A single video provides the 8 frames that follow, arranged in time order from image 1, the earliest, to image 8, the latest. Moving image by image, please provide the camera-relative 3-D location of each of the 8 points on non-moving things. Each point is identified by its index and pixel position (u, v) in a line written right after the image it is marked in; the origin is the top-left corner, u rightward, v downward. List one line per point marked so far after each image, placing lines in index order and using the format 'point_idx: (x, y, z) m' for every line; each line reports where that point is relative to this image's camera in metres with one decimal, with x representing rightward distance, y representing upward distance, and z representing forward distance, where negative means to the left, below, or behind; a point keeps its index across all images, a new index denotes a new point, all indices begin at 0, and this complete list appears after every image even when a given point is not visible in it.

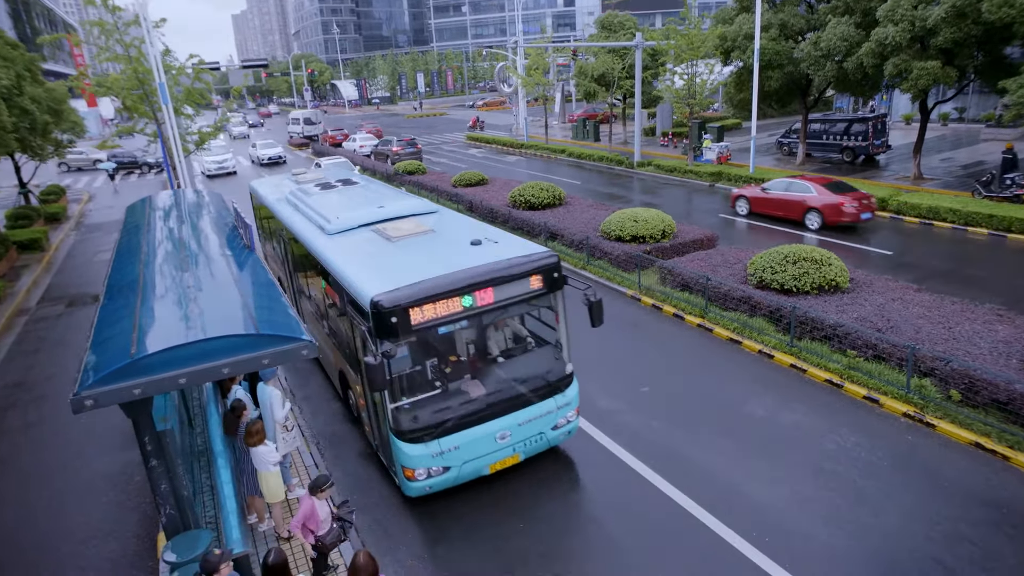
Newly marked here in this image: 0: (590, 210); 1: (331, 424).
0: (+2.2, +2.2, +17.4) m
1: (-2.6, -2.0, +9.0) m
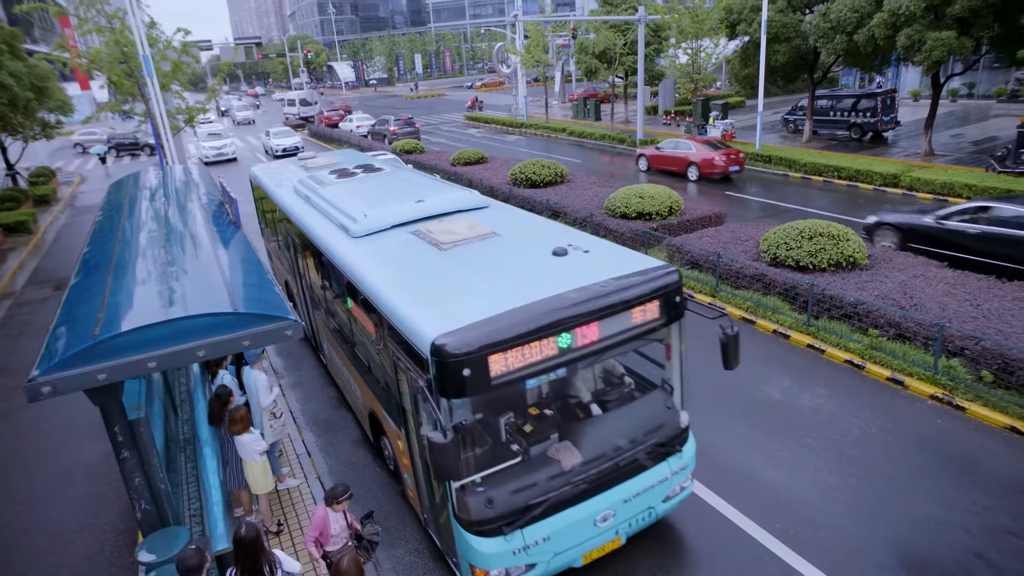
0: (+2.2, +2.7, +16.9) m
1: (-2.5, -1.7, +8.6) m
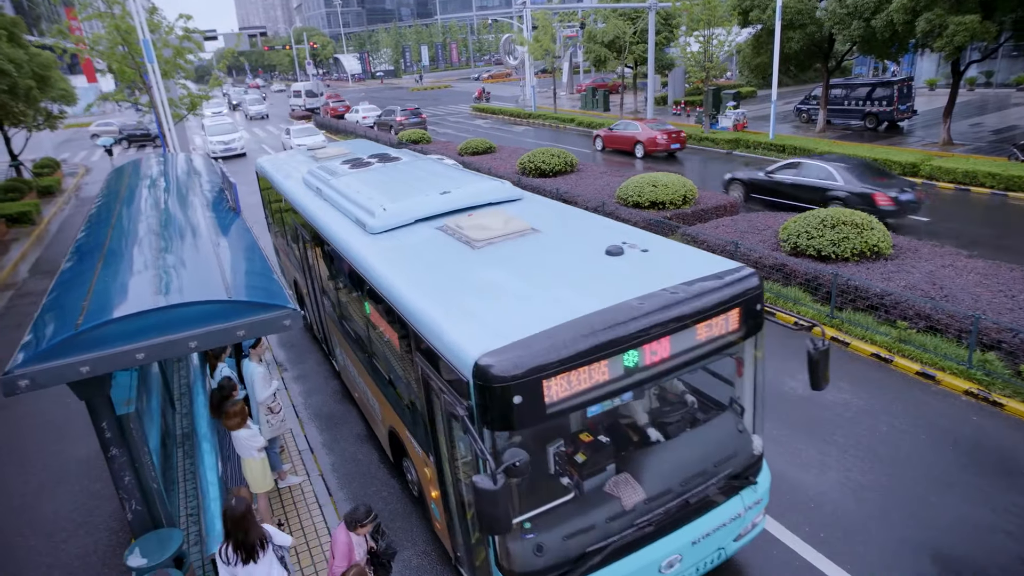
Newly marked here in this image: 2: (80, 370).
0: (+2.4, +2.9, +16.5) m
1: (-2.4, -1.5, +8.3) m
2: (-2.7, -0.5, +4.0) m
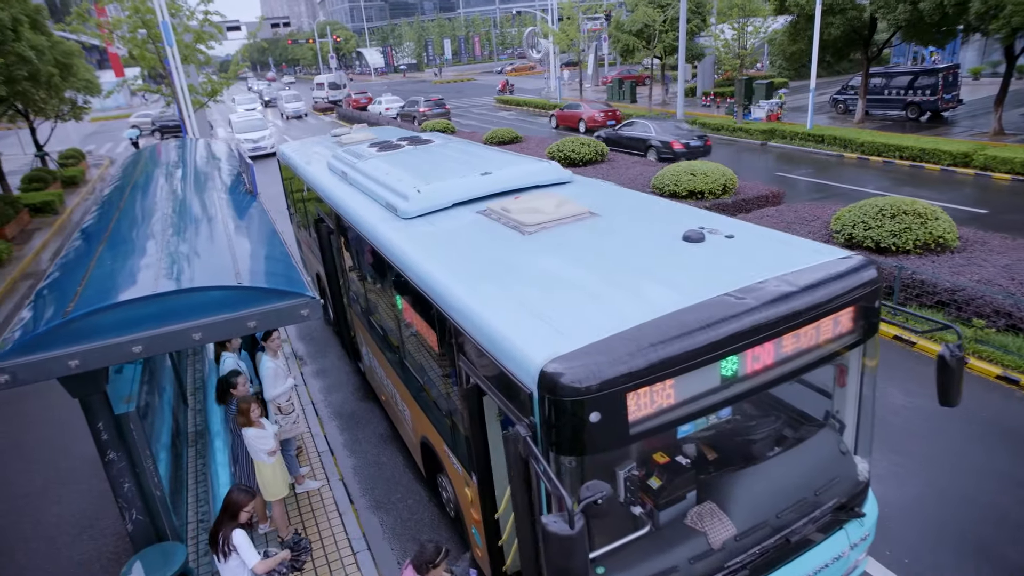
0: (+3.1, +3.1, +15.8) m
1: (-2.0, -1.4, +7.8) m
2: (-2.5, -0.4, +3.5) m
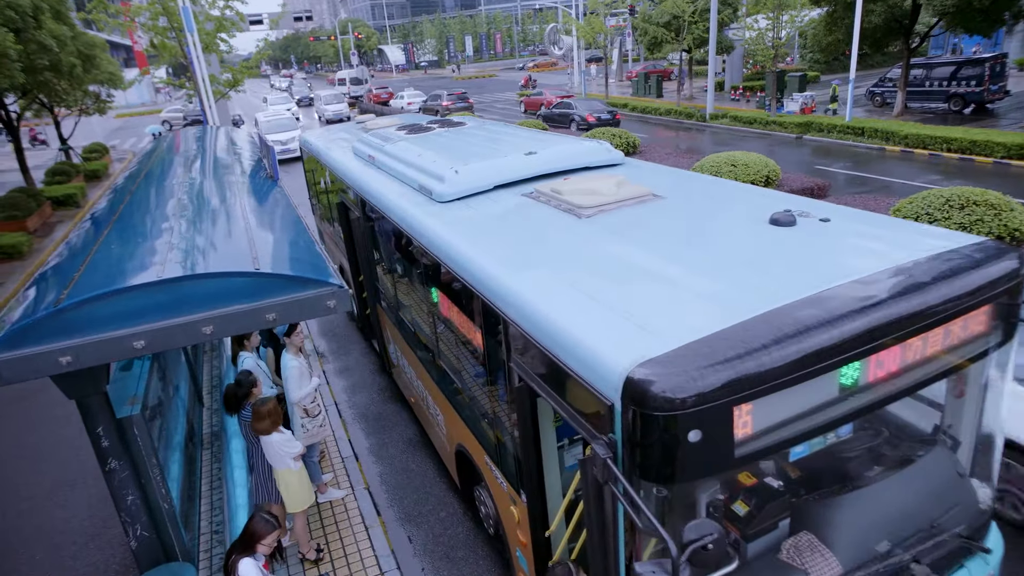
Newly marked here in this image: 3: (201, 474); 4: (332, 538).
0: (+3.8, +3.1, +15.1) m
1: (-1.6, -1.3, +7.3) m
2: (-2.1, -0.3, +3.0) m
3: (-2.8, -1.7, +5.8) m
4: (-1.5, -2.0, +5.1) m
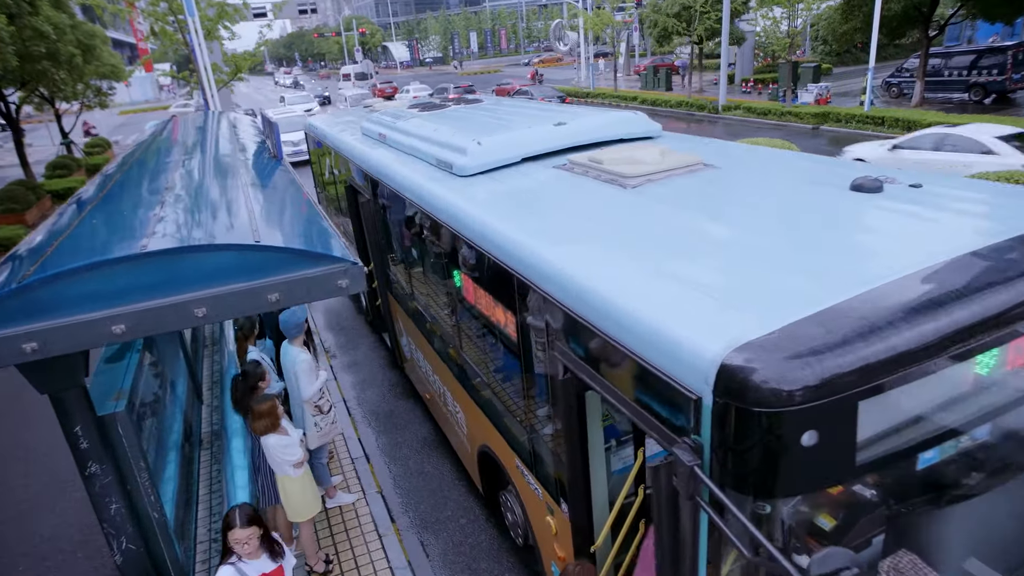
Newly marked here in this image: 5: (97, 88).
0: (+4.0, +3.3, +14.6) m
1: (-1.4, -1.2, +6.8) m
2: (-2.0, -0.2, +2.5) m
3: (-2.6, -1.6, +5.3) m
4: (-1.3, -1.9, +4.7) m
5: (-13.2, +6.4, +20.0) m
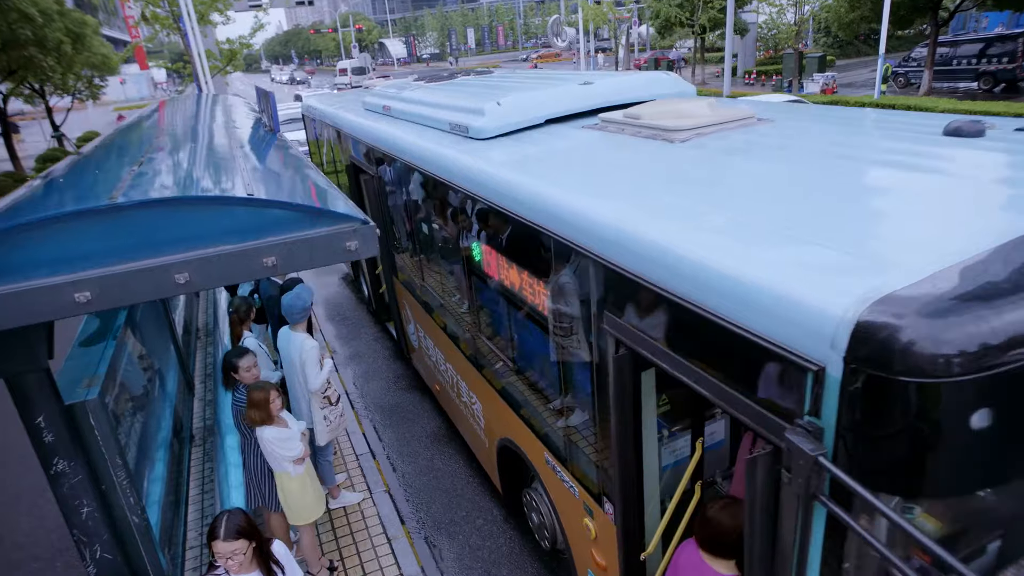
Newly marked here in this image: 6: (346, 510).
0: (+4.1, +3.5, +14.2) m
1: (-1.2, -1.1, +6.4) m
2: (-1.8, -0.1, +2.1) m
3: (-2.5, -1.4, +4.9) m
4: (-1.1, -1.8, +4.2) m
5: (-13.2, +6.5, +19.5) m
6: (-1.2, -1.6, +4.6) m
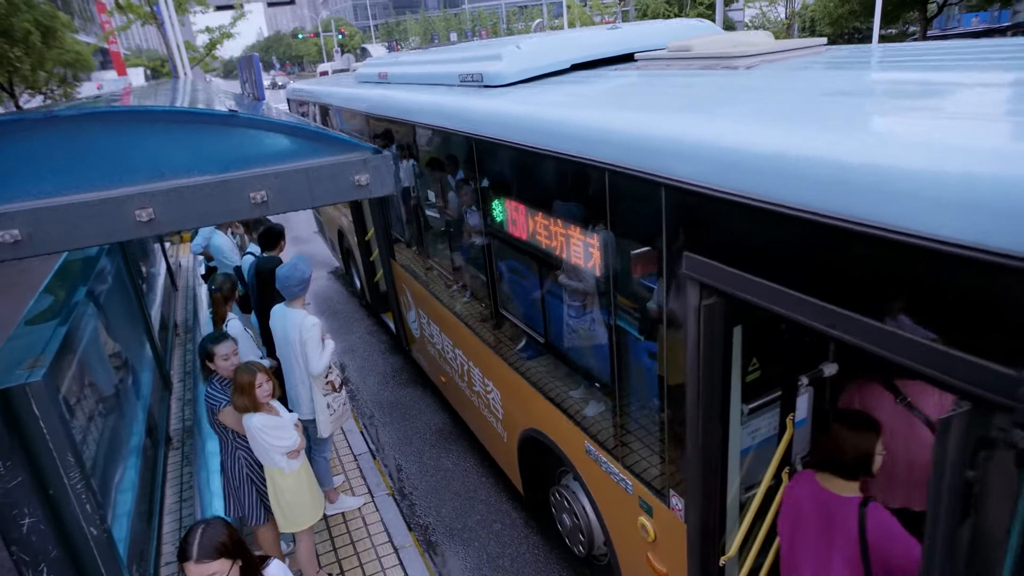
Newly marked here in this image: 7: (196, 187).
0: (+4.0, +3.6, +13.8) m
1: (-1.1, -0.9, +5.8) m
2: (-1.6, +0.1, +1.5) m
3: (-2.3, -1.3, +4.3) m
4: (-1.0, -1.6, +3.7) m
5: (-13.5, +6.3, +18.8) m
6: (-1.1, -1.5, +4.1) m
7: (-1.0, +0.3, +2.0) m
